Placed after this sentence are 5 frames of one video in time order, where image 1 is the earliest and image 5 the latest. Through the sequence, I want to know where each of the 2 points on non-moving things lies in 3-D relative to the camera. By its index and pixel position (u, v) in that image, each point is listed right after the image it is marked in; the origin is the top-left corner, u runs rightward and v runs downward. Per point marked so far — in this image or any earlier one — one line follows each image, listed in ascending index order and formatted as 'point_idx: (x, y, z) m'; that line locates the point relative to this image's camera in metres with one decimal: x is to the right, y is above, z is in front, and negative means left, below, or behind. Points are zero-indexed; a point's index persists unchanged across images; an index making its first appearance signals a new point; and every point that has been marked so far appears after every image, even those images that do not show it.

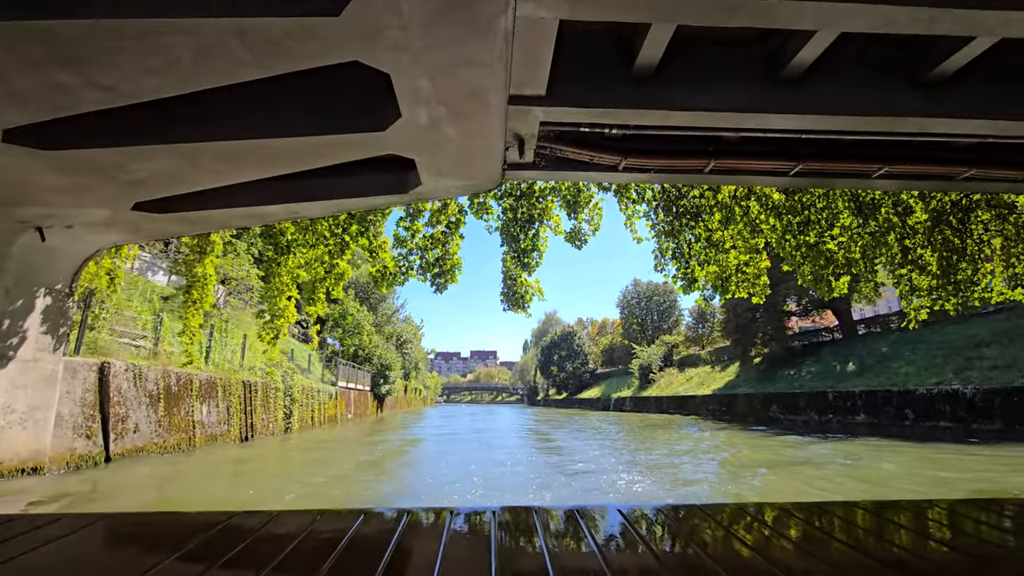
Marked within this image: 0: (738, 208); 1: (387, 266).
0: (+3.9, +1.3, +9.0) m
1: (-2.7, +0.3, +11.4) m
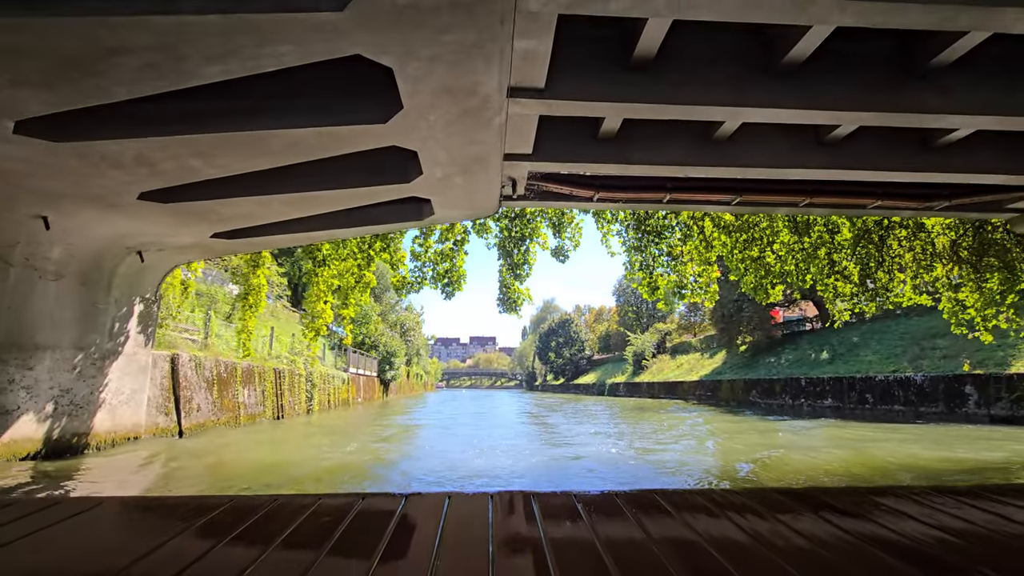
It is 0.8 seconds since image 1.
0: (+3.9, +1.2, +10.7) m
1: (-2.8, +0.3, +13.1) m
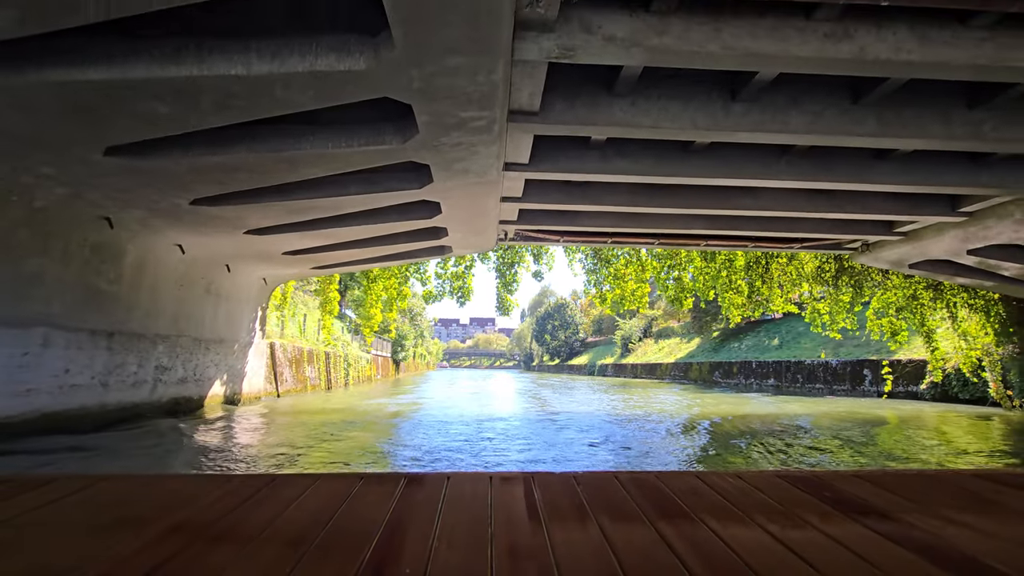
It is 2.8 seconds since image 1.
0: (+3.7, +0.9, +14.9) m
1: (-3.0, +0.2, +17.3) m
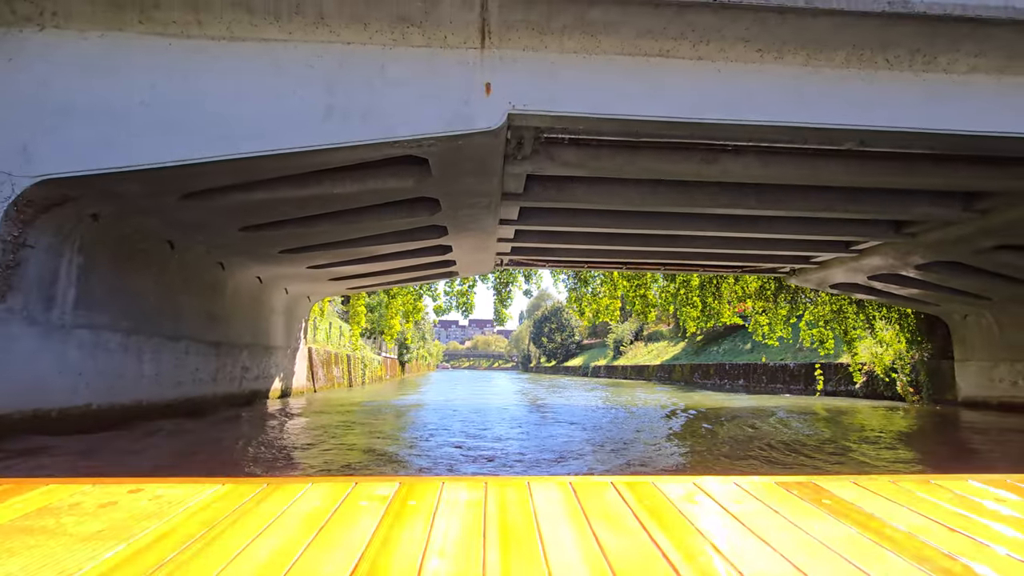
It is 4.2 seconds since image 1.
0: (+3.5, +0.4, +17.9) m
1: (-3.2, -0.3, +20.2) m
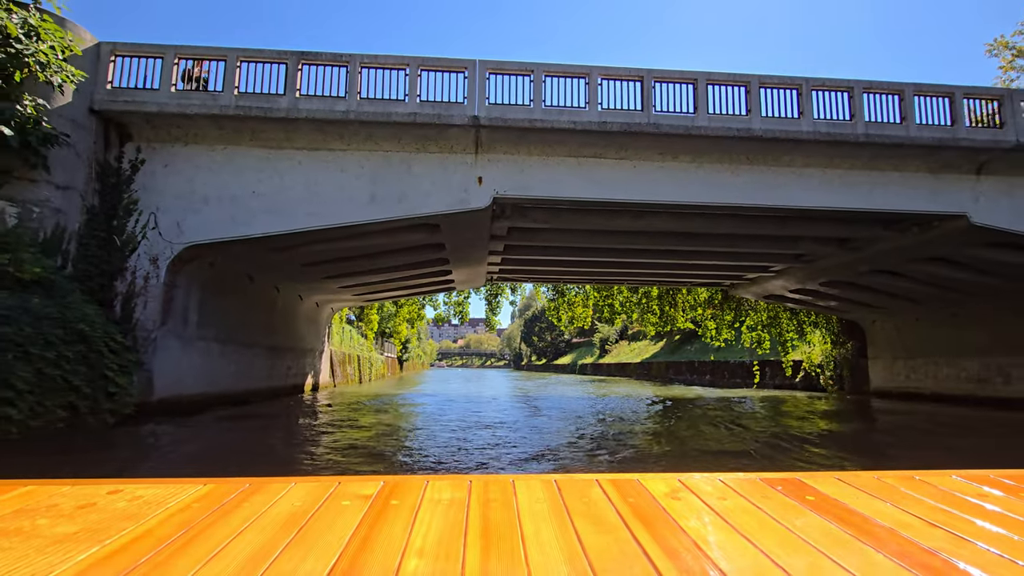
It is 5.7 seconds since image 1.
0: (+3.1, 0.0, +21.1) m
1: (-3.7, -0.7, +23.4) m
